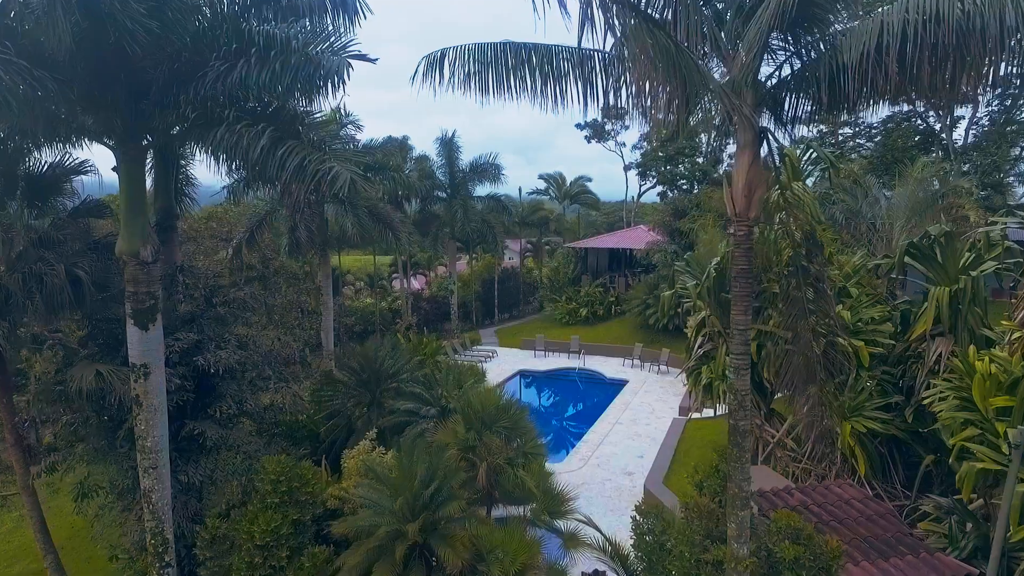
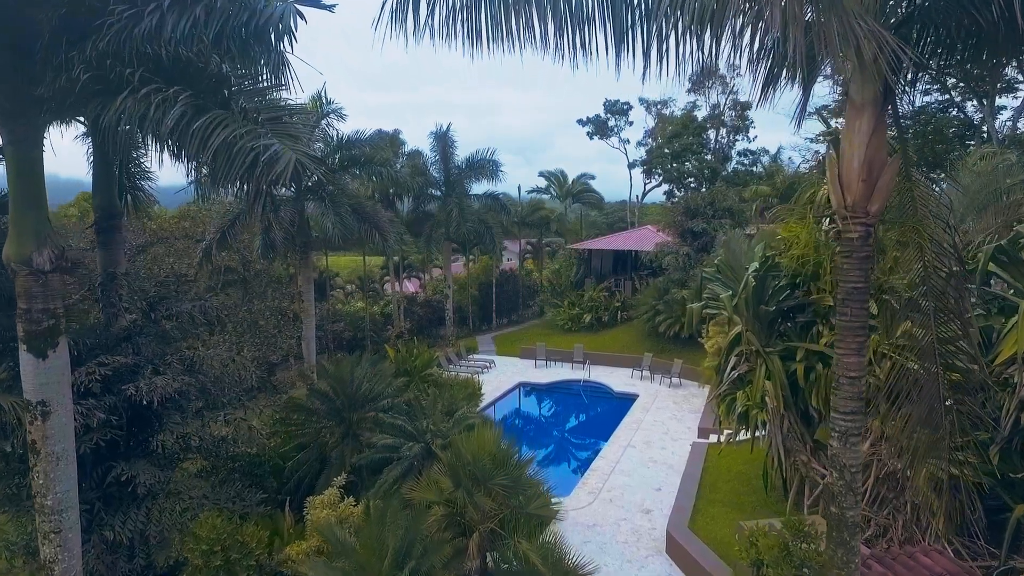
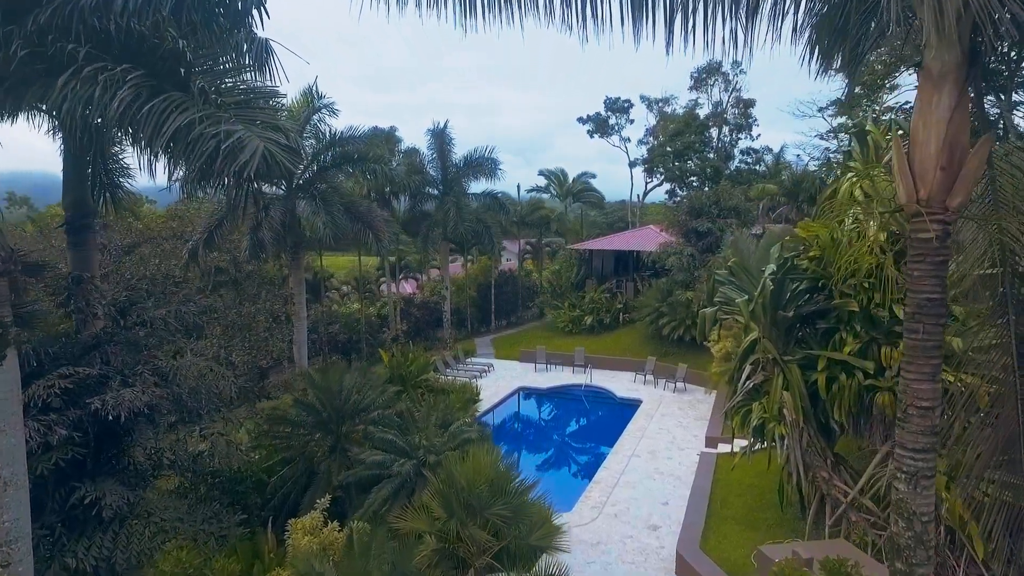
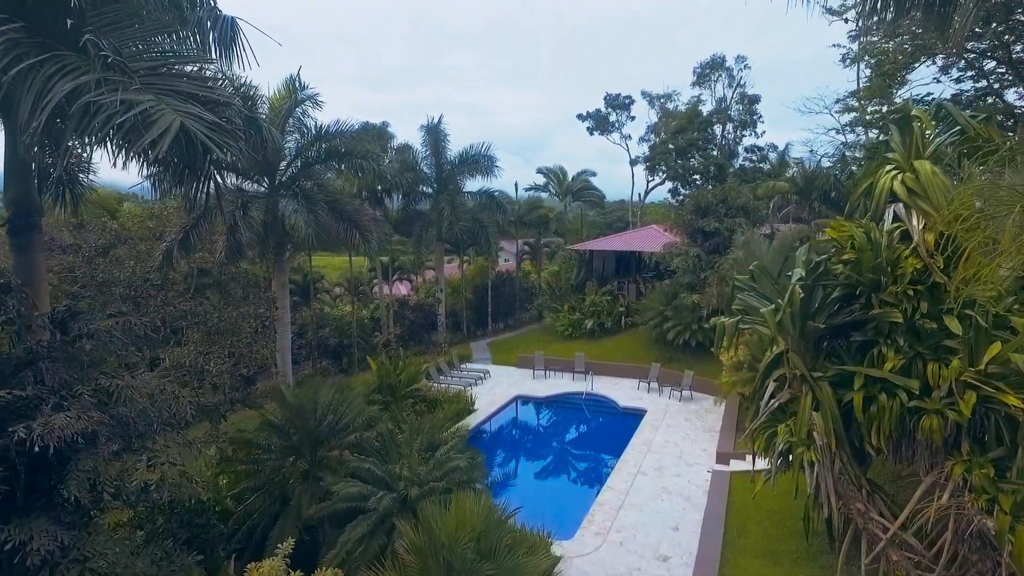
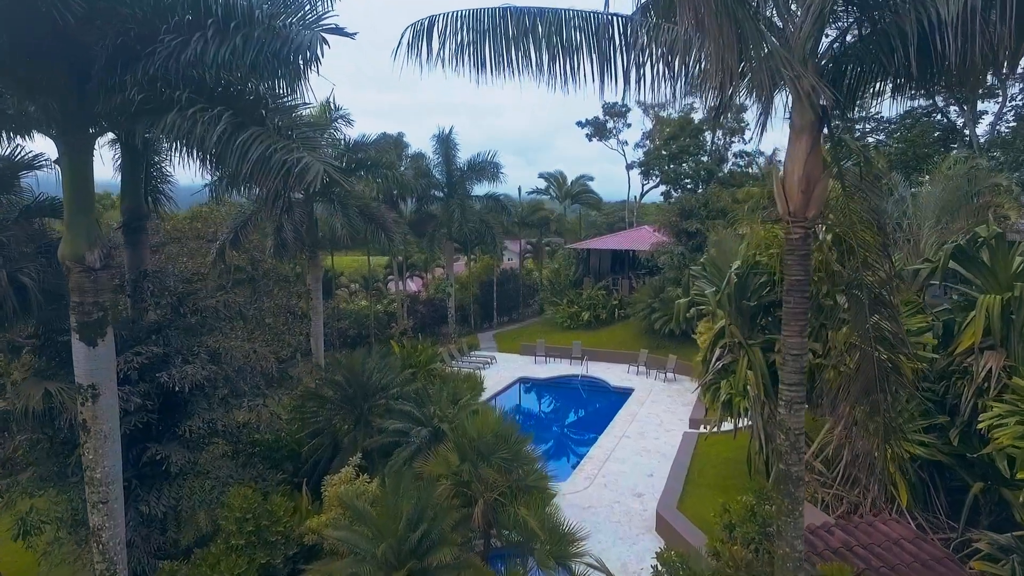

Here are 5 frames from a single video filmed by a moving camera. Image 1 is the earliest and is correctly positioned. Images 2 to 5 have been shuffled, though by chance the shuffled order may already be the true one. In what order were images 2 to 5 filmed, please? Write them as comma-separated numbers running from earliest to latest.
5, 2, 3, 4
